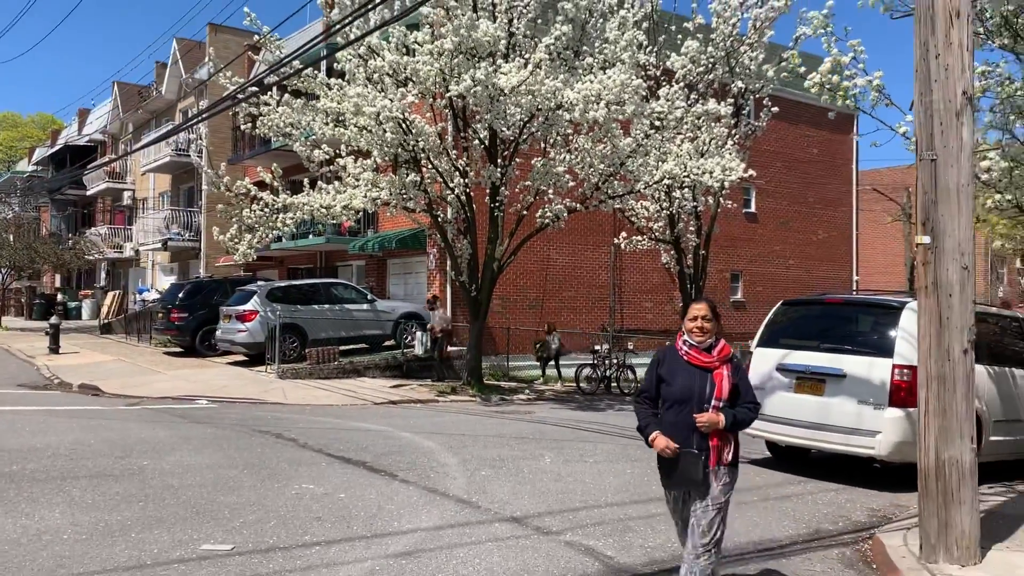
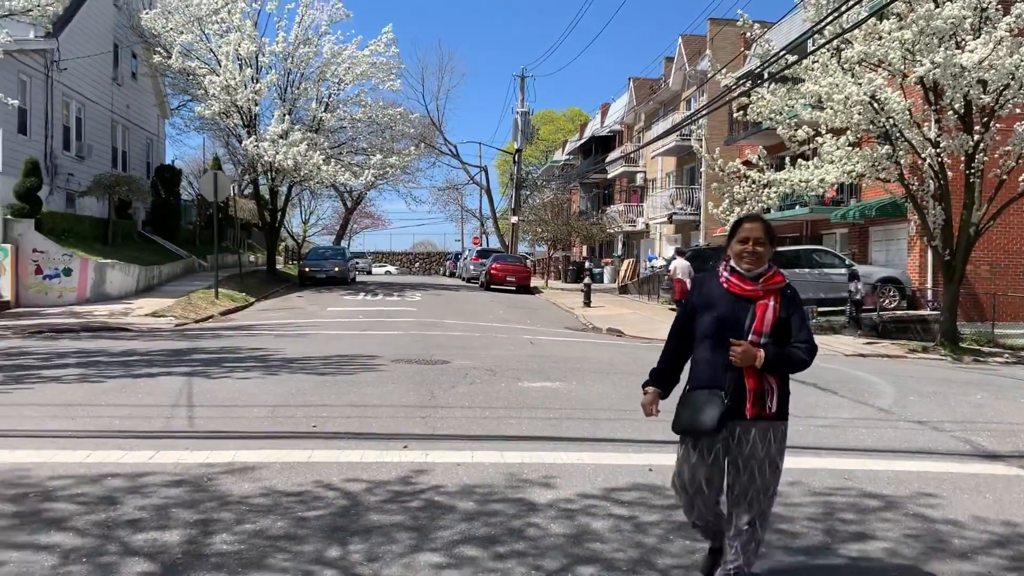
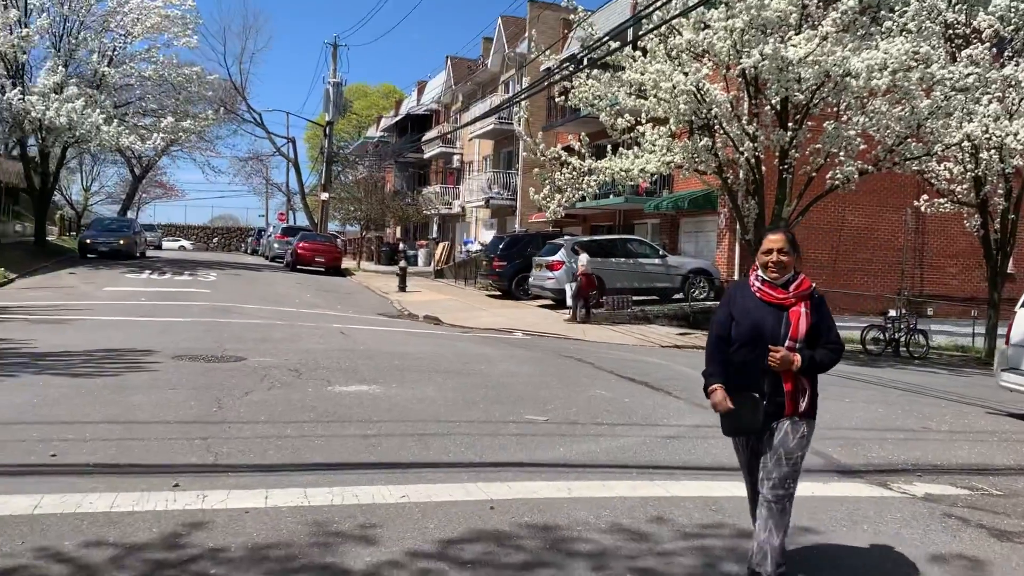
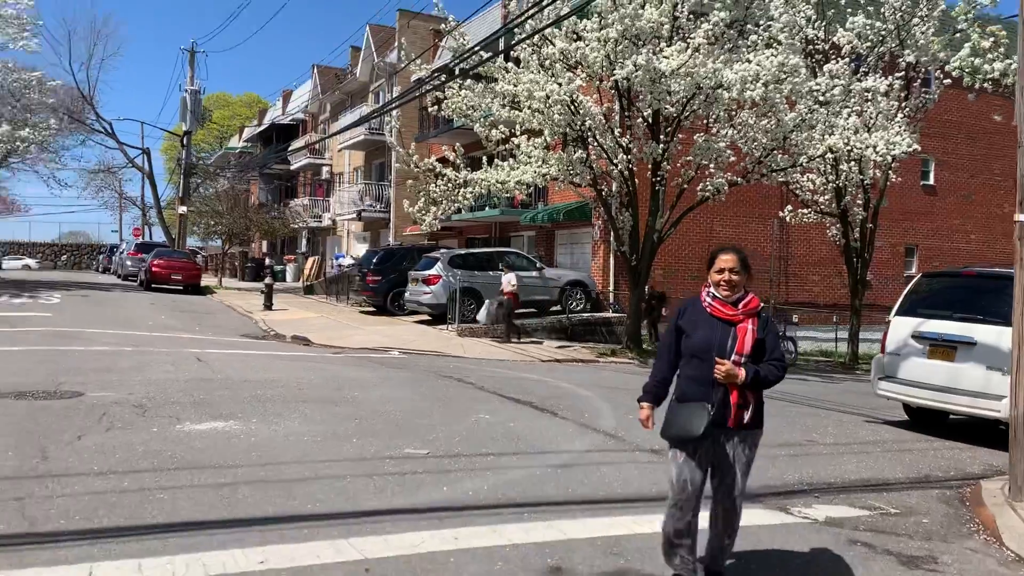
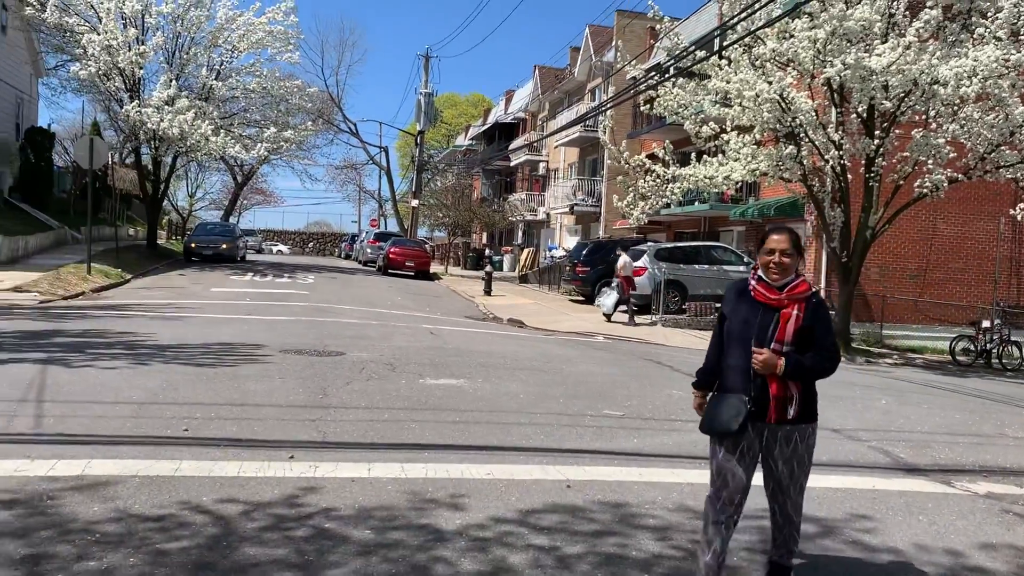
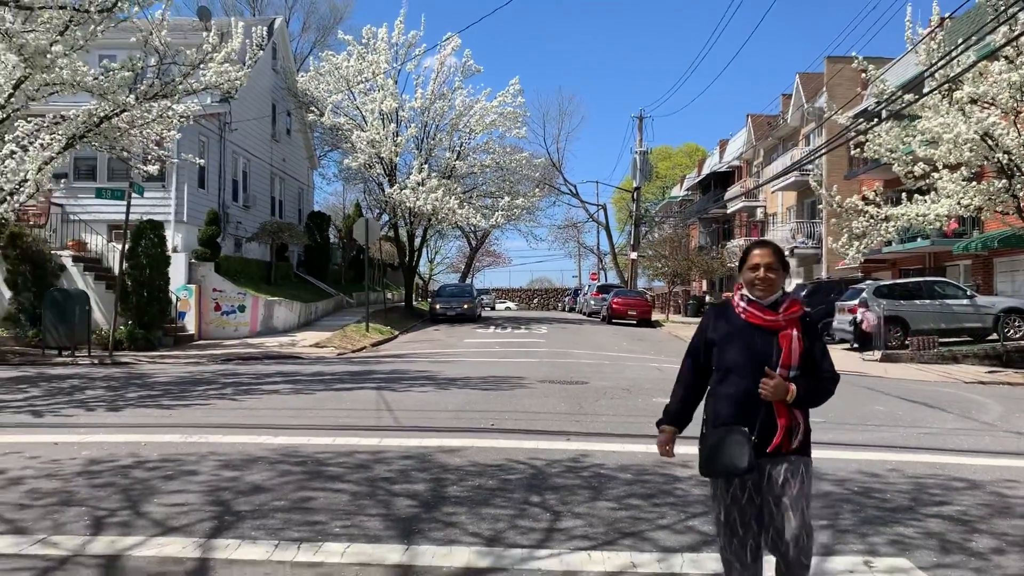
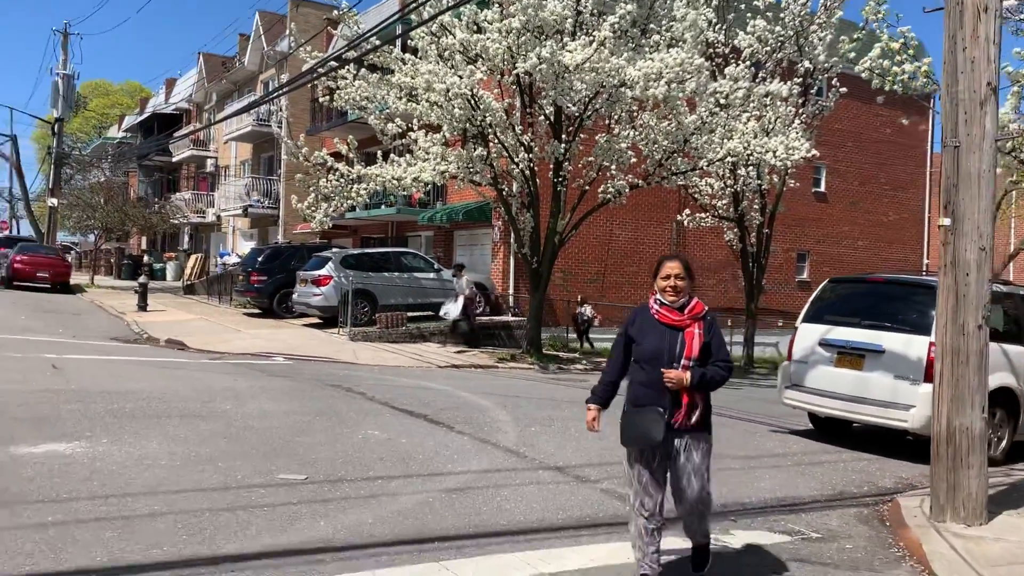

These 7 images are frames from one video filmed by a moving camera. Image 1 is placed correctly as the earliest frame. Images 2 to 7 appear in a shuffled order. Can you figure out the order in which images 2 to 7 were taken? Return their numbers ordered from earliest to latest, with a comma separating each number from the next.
7, 4, 3, 5, 2, 6
